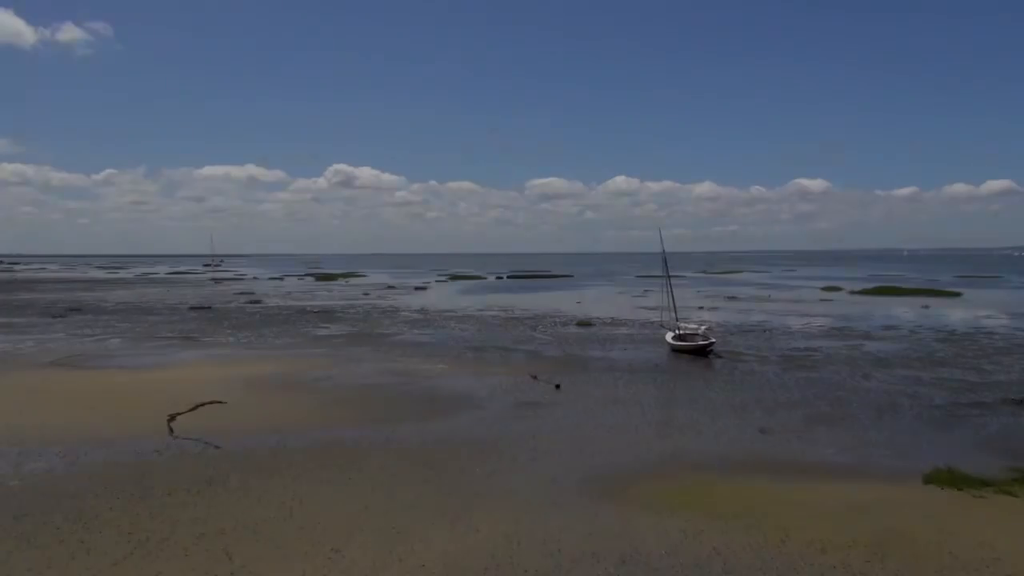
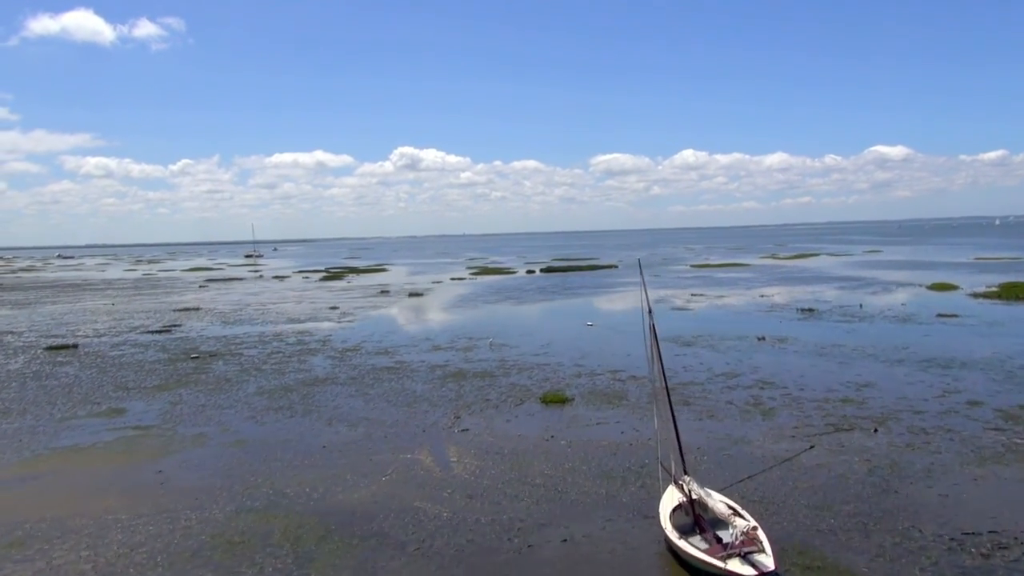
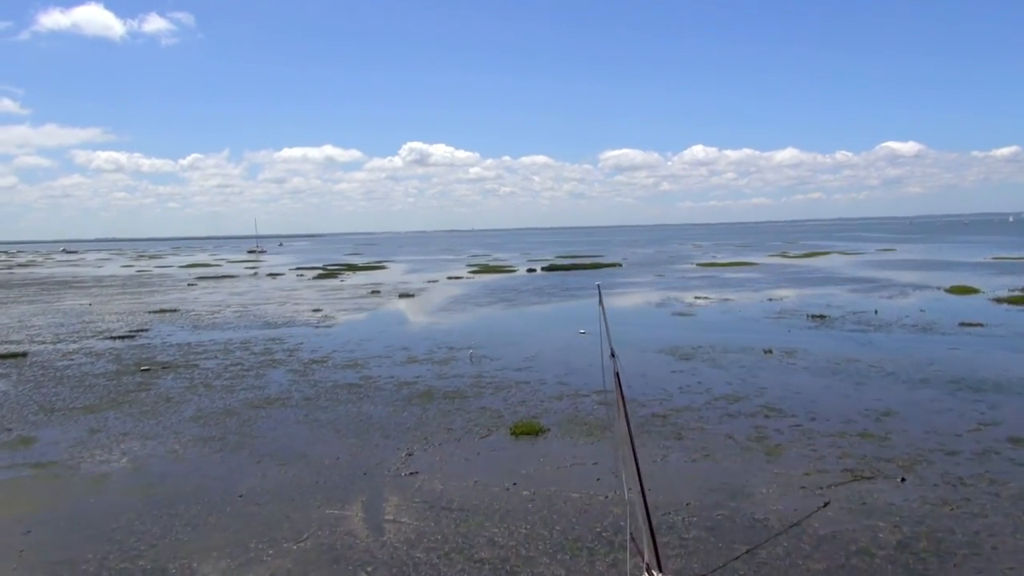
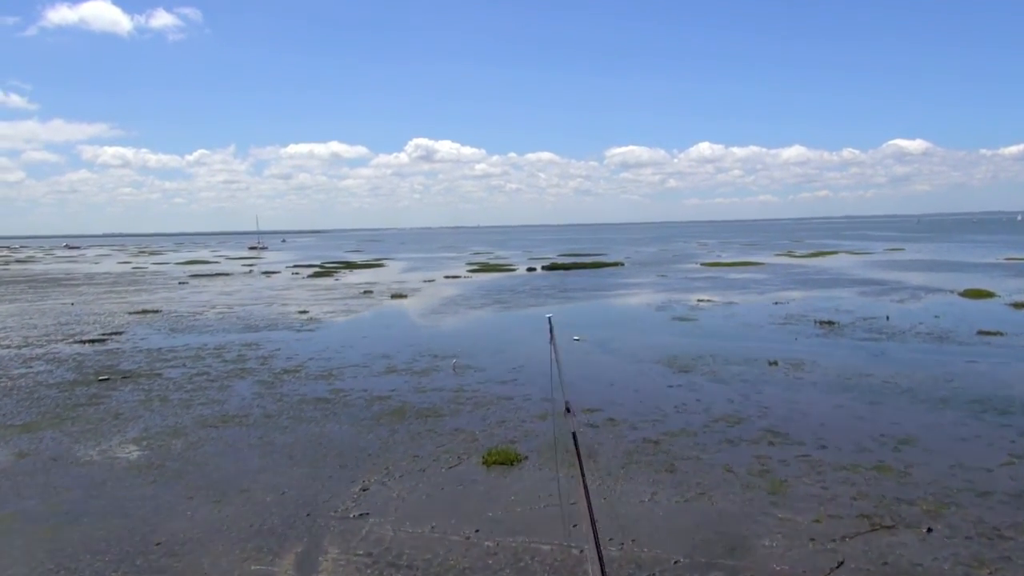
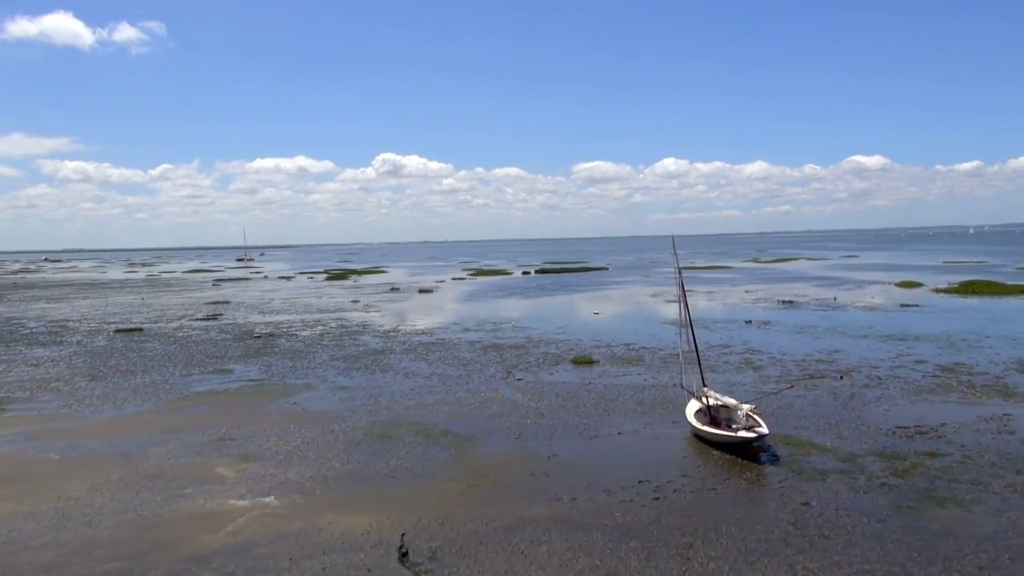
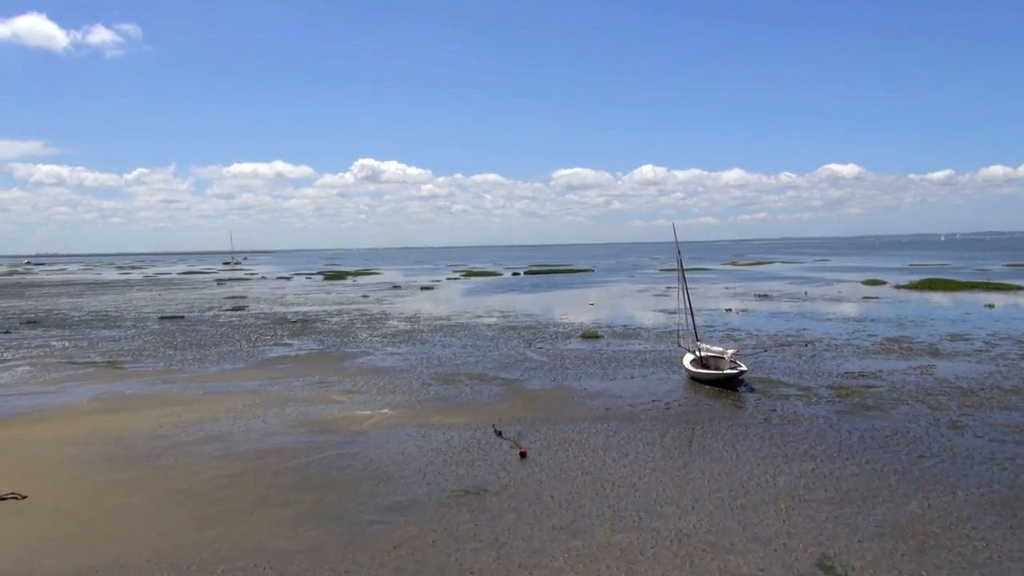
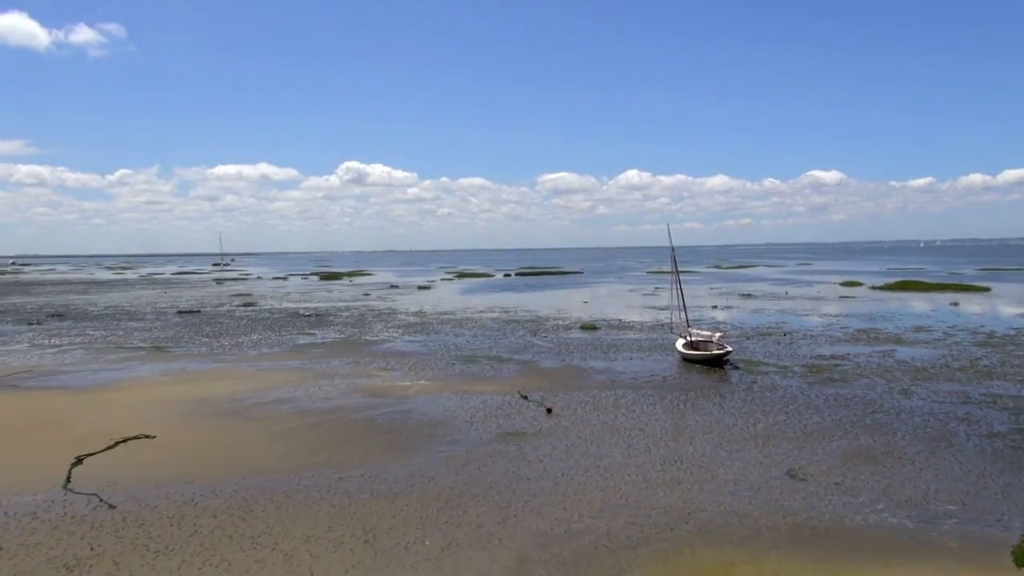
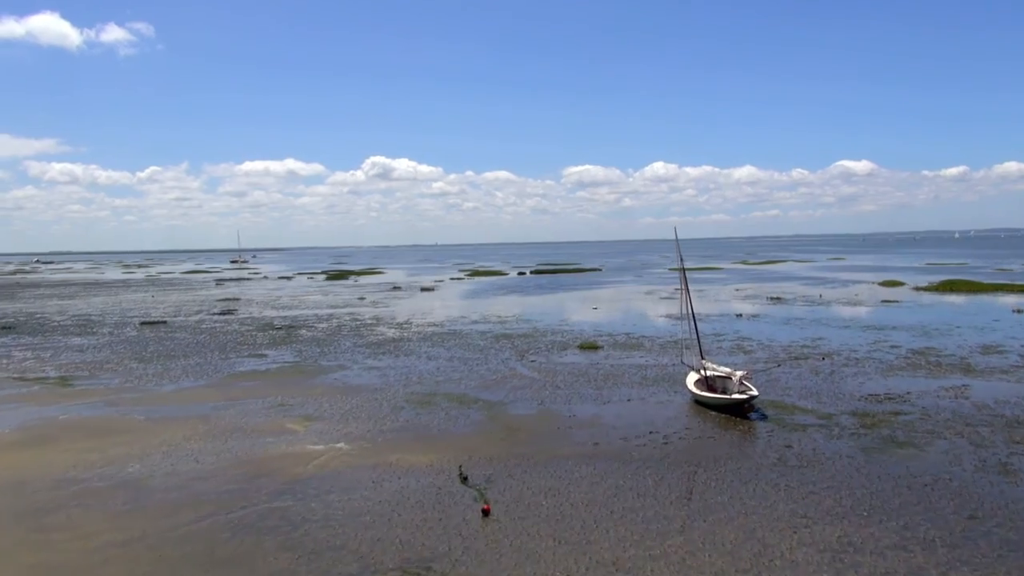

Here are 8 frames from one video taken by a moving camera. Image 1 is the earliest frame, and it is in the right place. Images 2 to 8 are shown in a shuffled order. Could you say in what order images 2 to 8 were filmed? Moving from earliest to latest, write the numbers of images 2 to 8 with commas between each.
7, 6, 8, 5, 2, 3, 4
